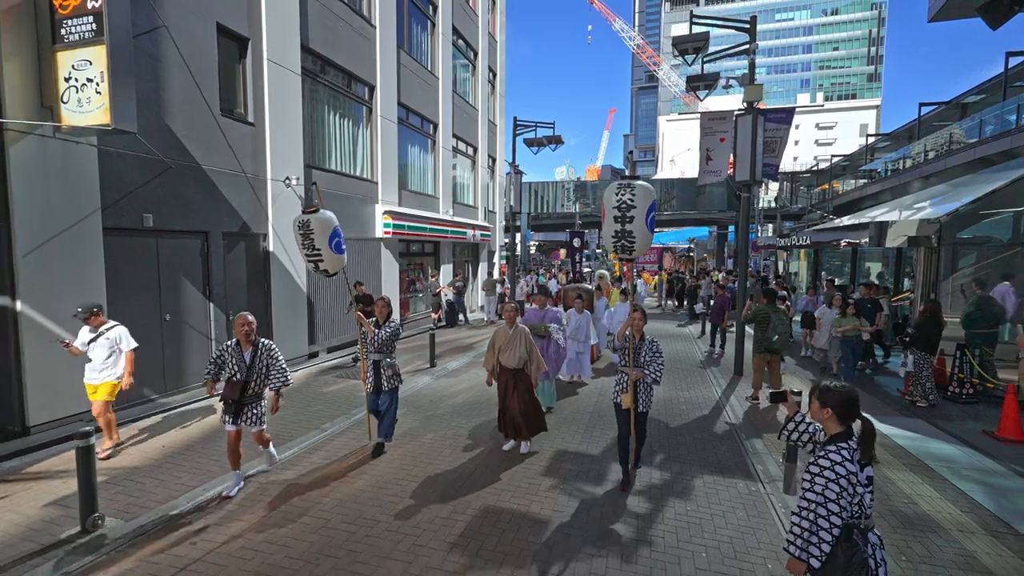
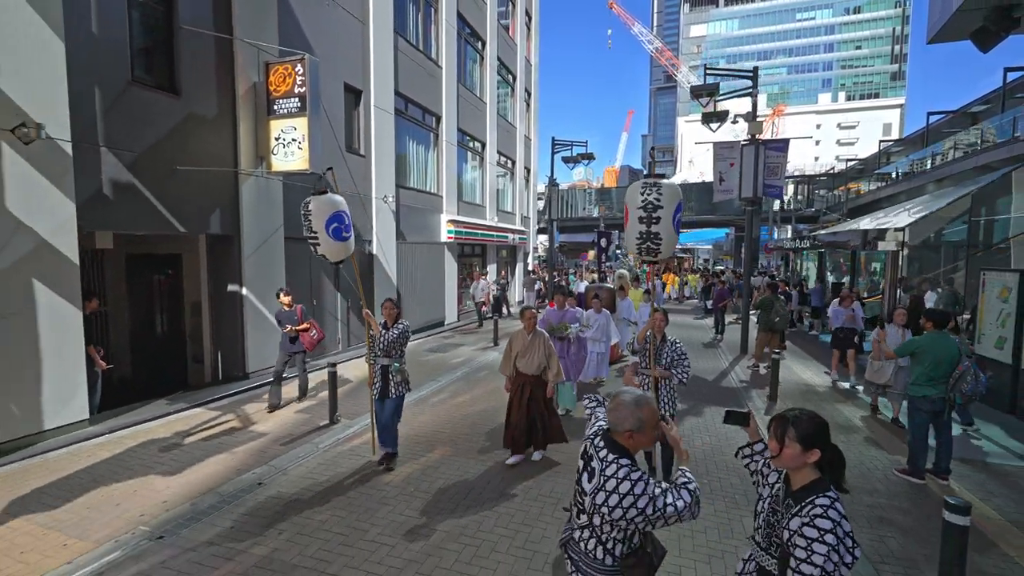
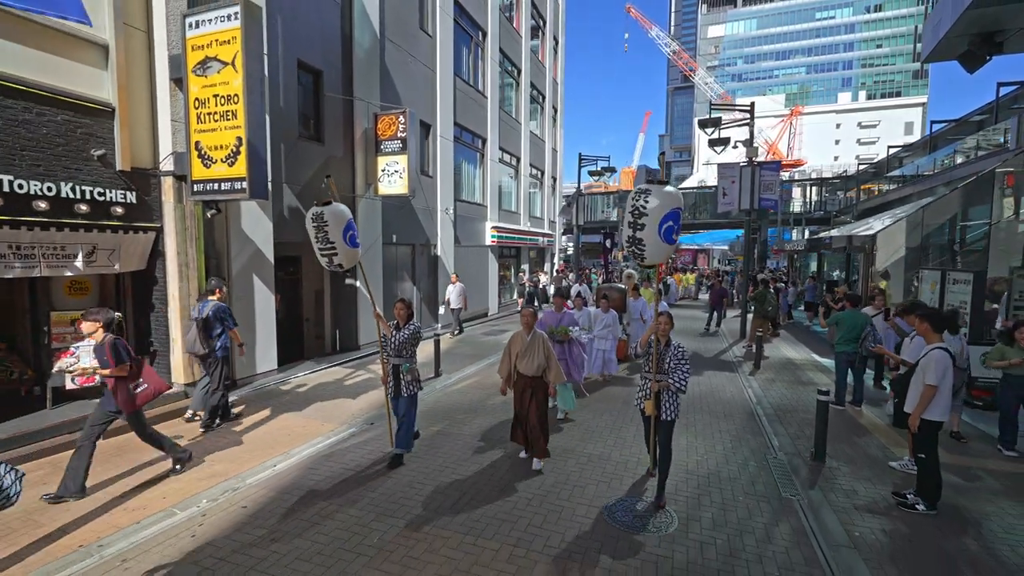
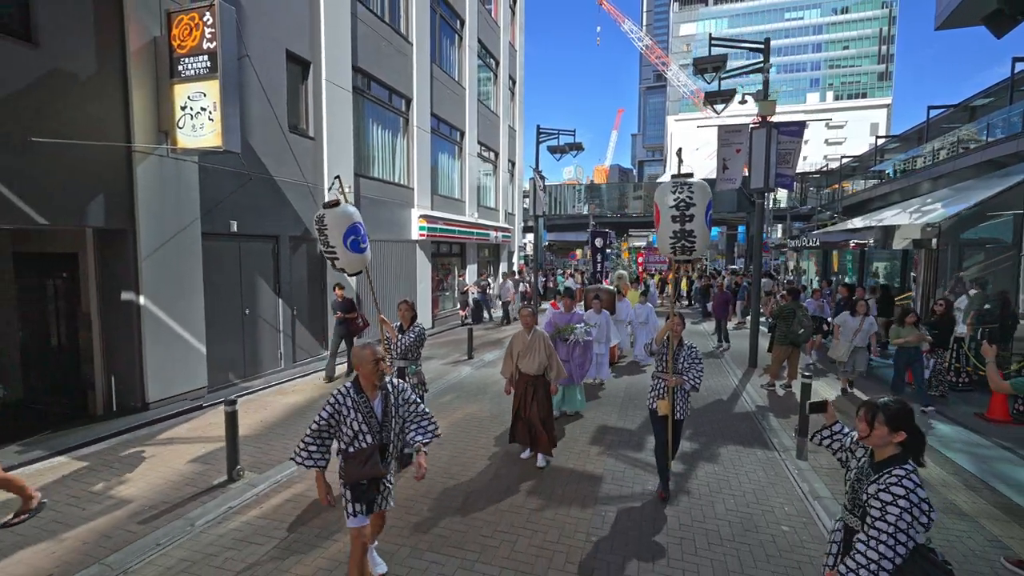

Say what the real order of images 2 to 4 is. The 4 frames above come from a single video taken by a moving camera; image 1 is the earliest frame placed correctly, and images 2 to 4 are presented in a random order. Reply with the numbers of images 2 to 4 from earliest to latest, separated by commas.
4, 2, 3
